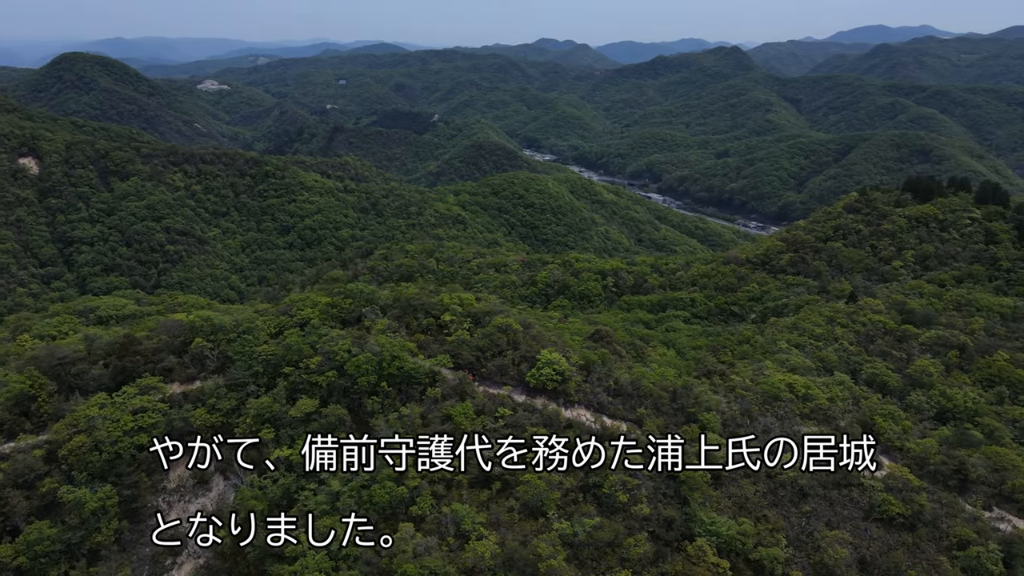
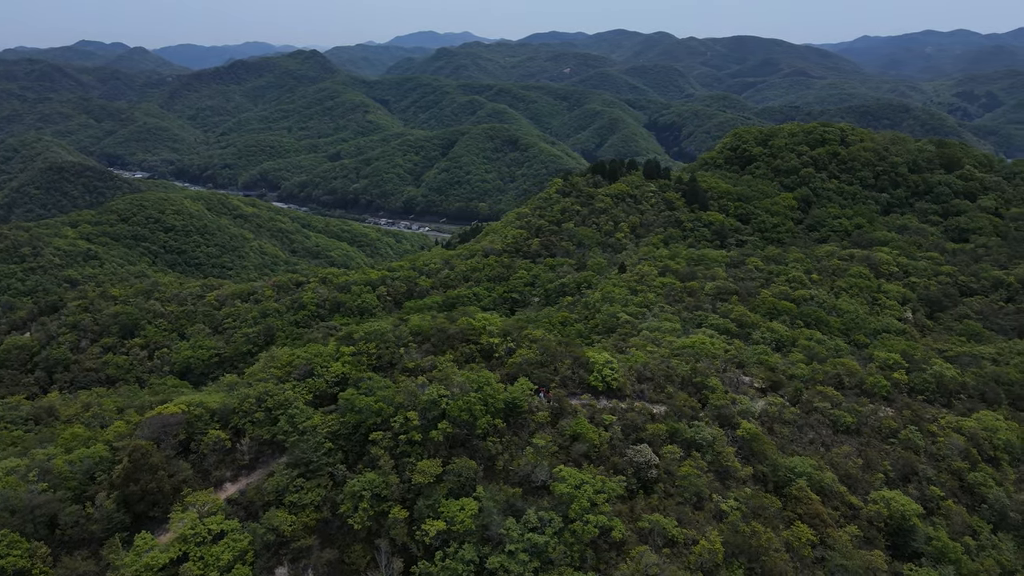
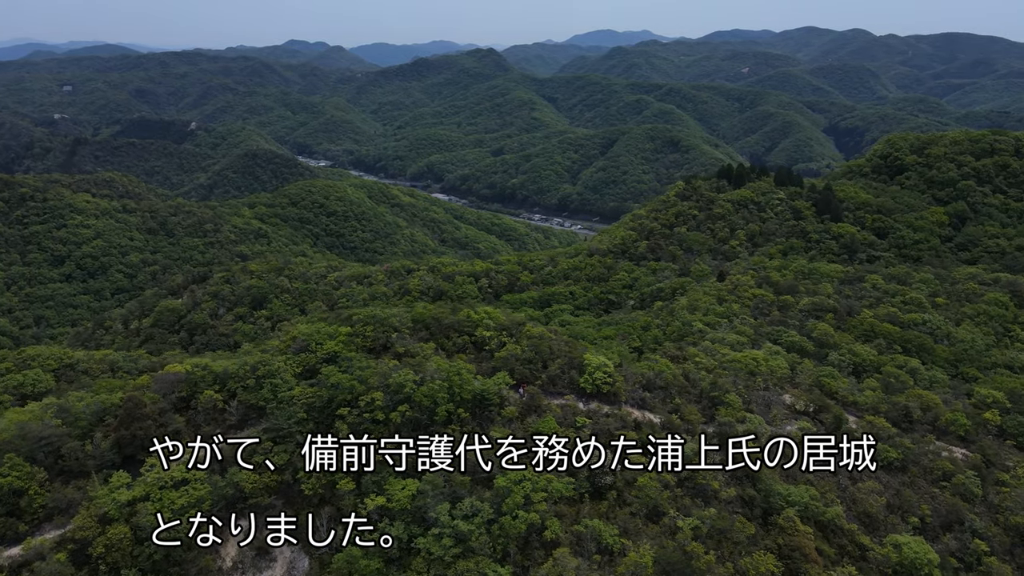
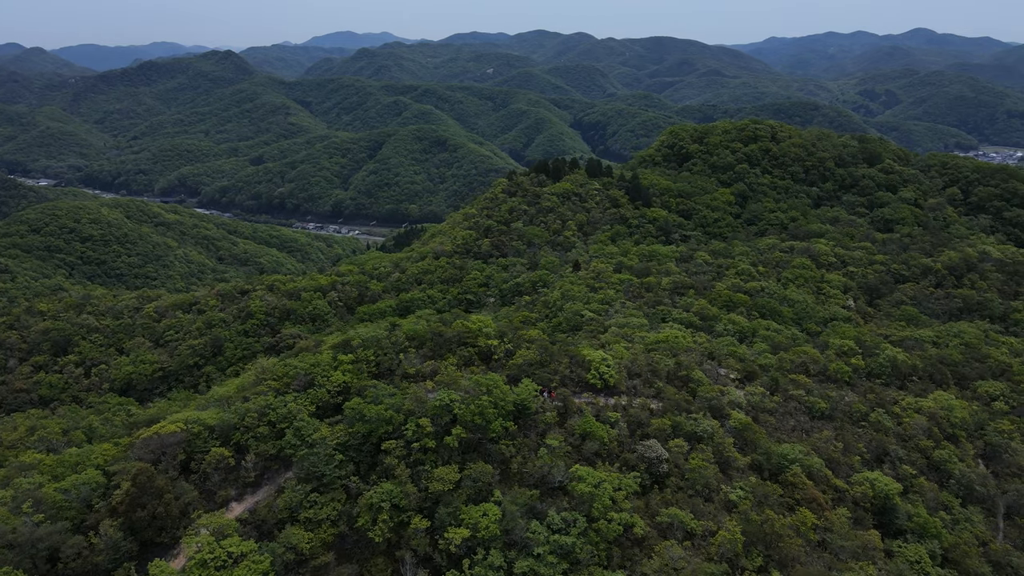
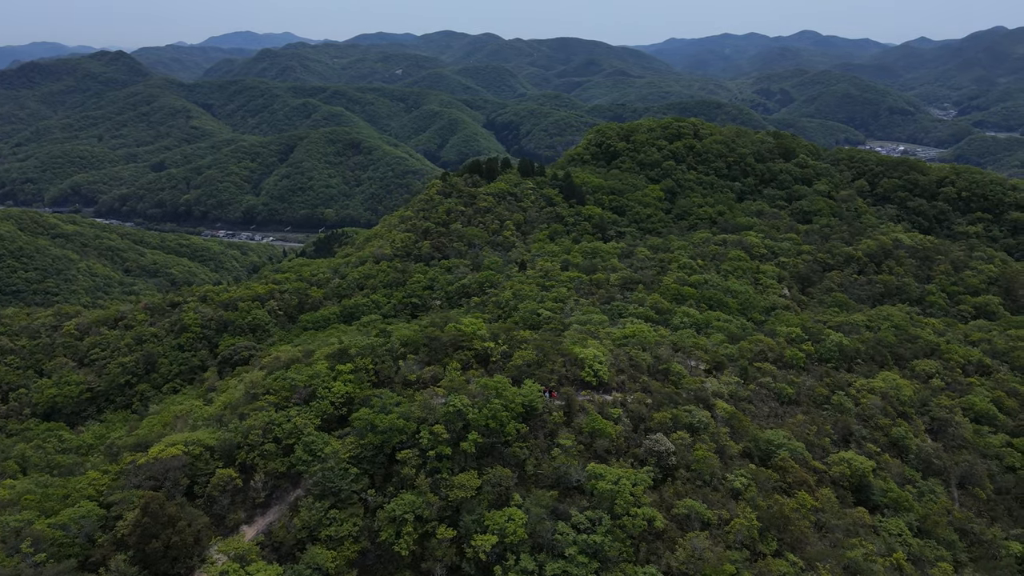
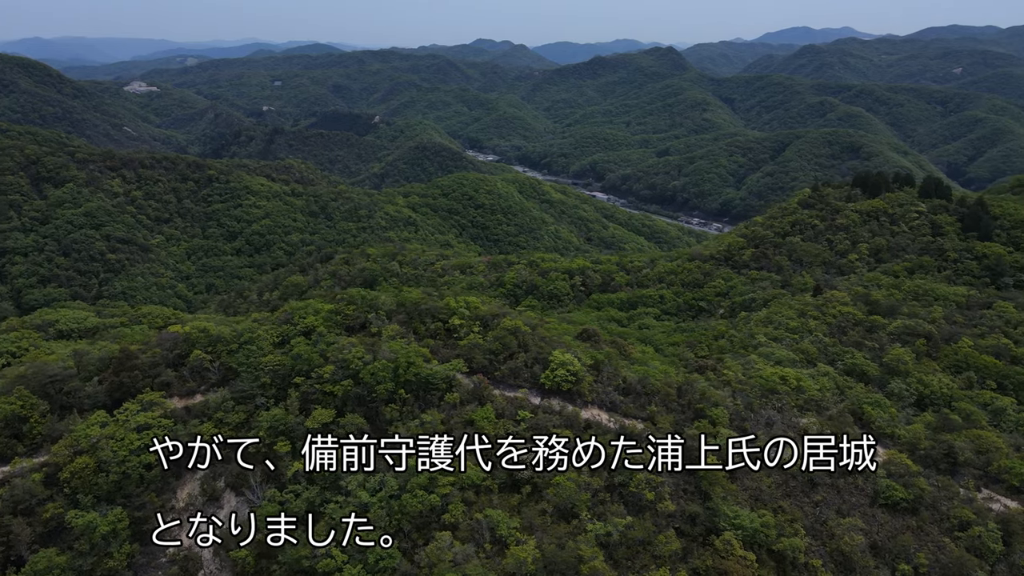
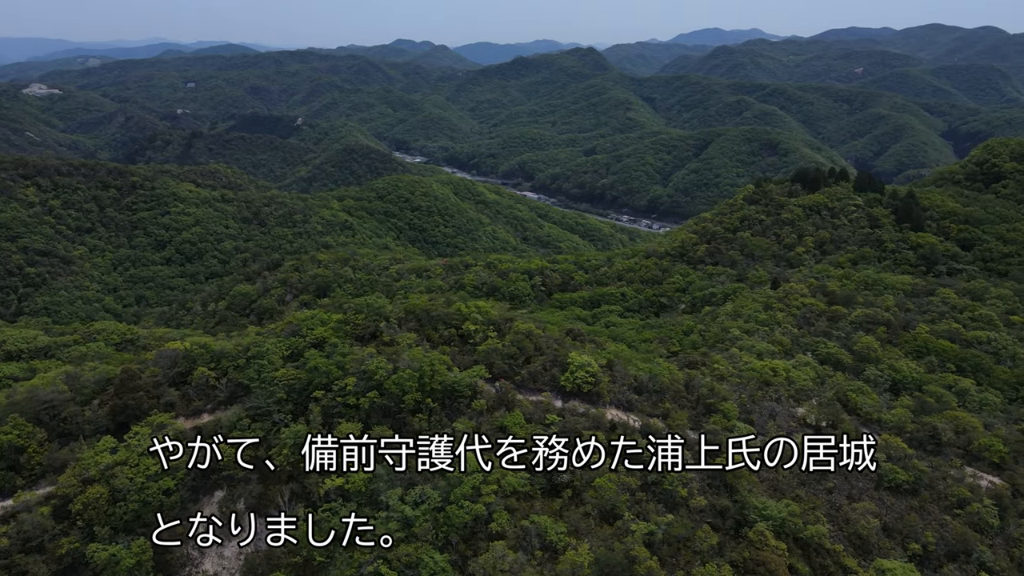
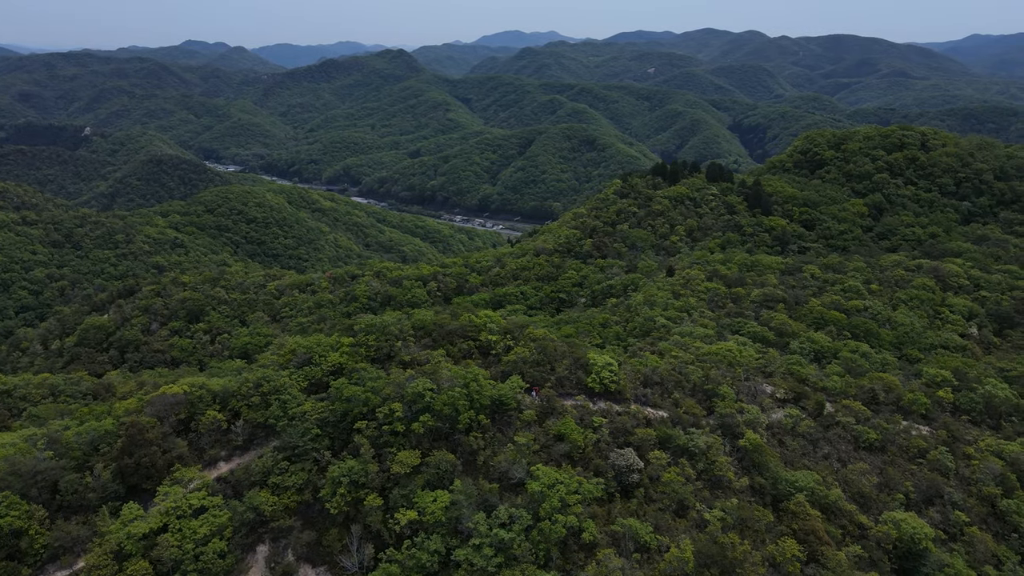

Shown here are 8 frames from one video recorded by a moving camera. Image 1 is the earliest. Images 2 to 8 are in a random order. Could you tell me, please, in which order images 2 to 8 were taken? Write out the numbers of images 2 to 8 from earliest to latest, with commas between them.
6, 7, 3, 8, 2, 4, 5
